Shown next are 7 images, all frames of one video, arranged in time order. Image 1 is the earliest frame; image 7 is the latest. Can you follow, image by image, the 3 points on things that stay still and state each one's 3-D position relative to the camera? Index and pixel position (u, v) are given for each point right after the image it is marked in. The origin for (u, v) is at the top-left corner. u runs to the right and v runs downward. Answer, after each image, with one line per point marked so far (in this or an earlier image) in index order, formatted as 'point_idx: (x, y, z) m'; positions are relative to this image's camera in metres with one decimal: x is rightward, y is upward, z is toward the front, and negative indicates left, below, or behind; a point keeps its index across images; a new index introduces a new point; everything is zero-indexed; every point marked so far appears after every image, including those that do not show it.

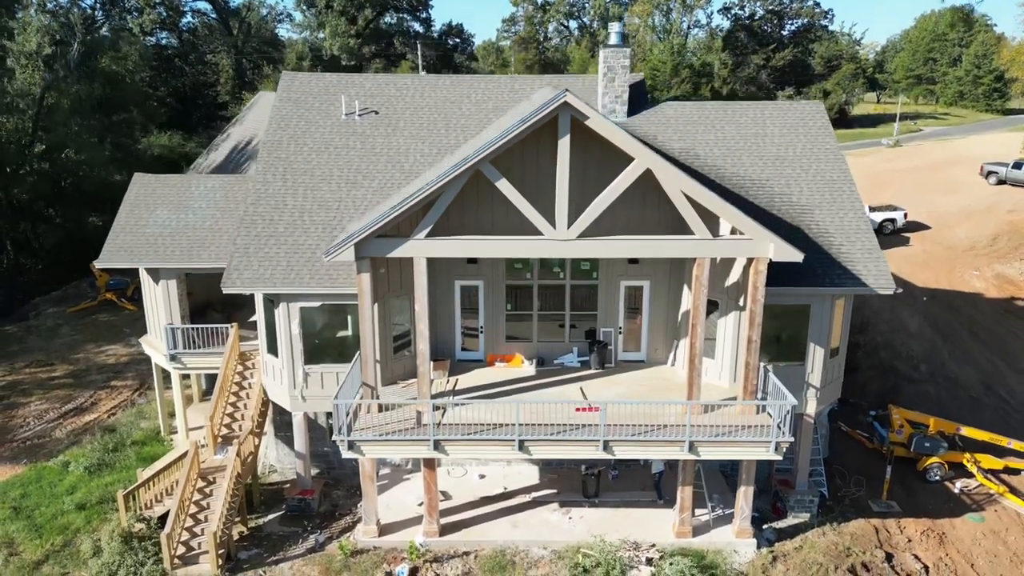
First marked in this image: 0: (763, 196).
0: (+5.1, +1.8, +15.2) m
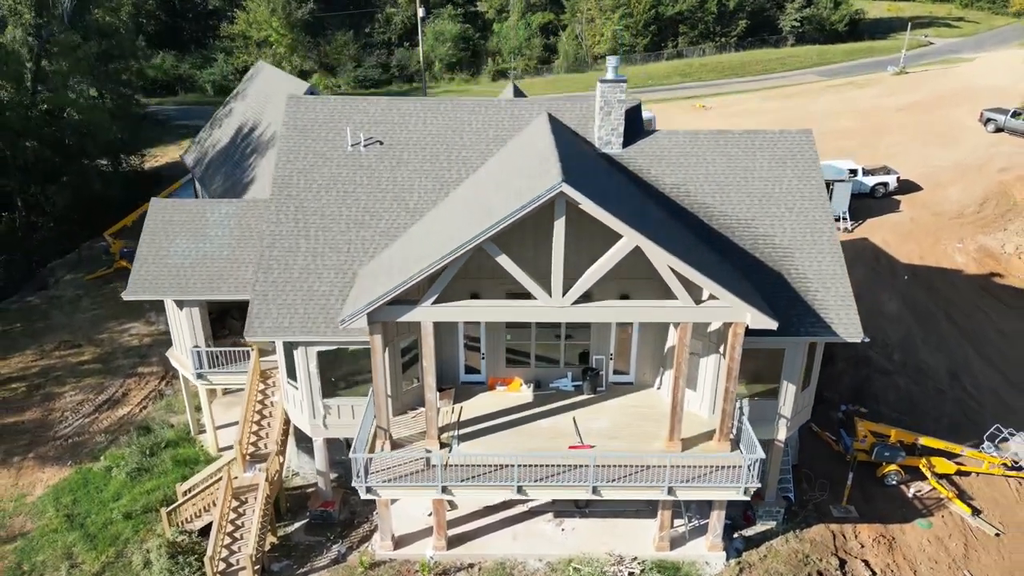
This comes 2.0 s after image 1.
0: (+5.1, +1.1, +16.1) m
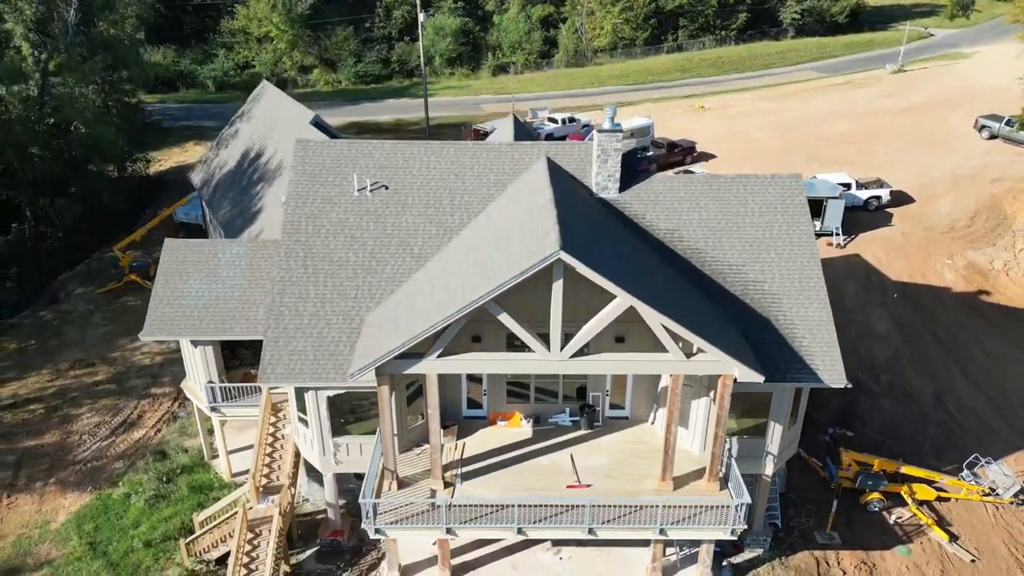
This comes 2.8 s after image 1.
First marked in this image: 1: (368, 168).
0: (+5.1, +0.1, +16.8) m
1: (-3.5, +2.9, +18.4) m
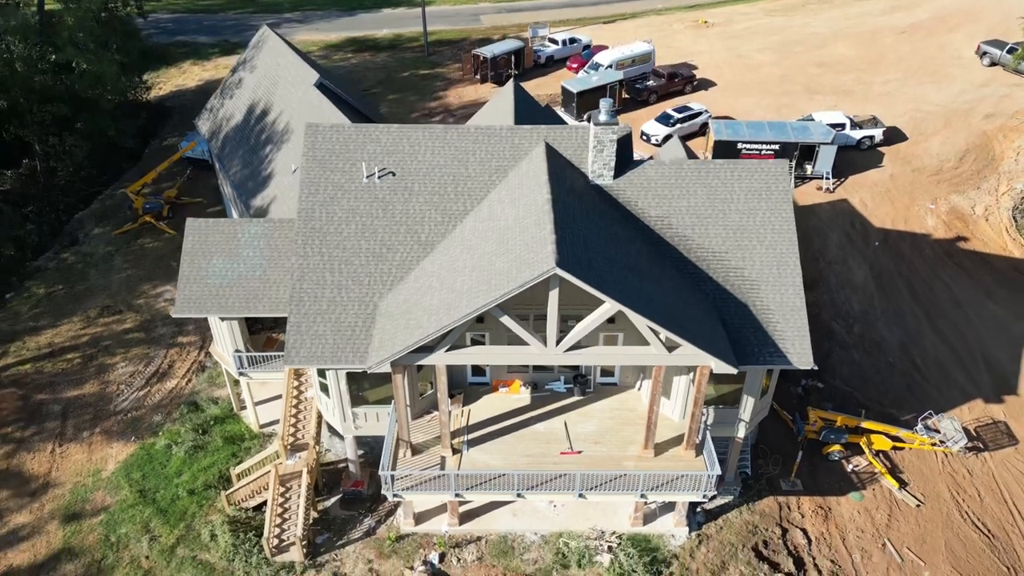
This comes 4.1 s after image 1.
0: (+5.1, +0.4, +18.3) m
1: (-3.5, +3.4, +19.4) m
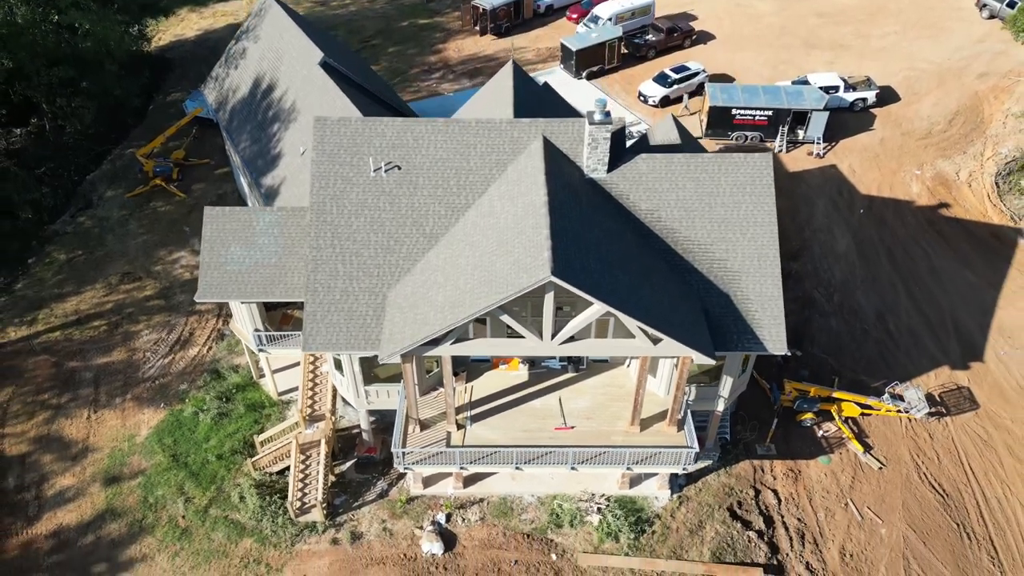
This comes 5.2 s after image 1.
0: (+5.1, +0.7, +19.6) m
1: (-3.5, +3.8, +20.4) m
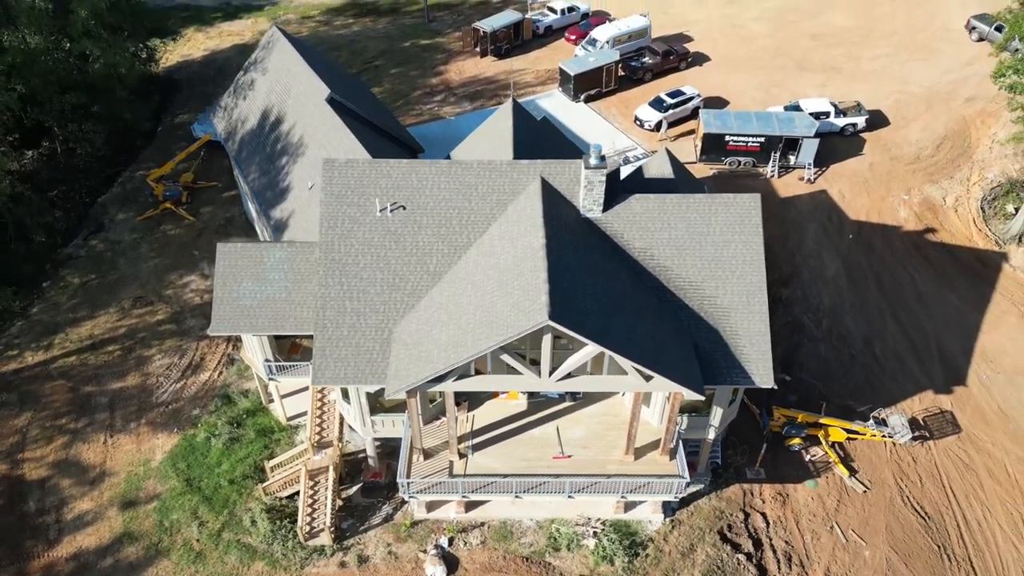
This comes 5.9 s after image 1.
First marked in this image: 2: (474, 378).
0: (+5.0, -0.3, +20.6) m
1: (-3.5, +2.8, +21.4) m
2: (-1.0, -2.3, +18.8) m
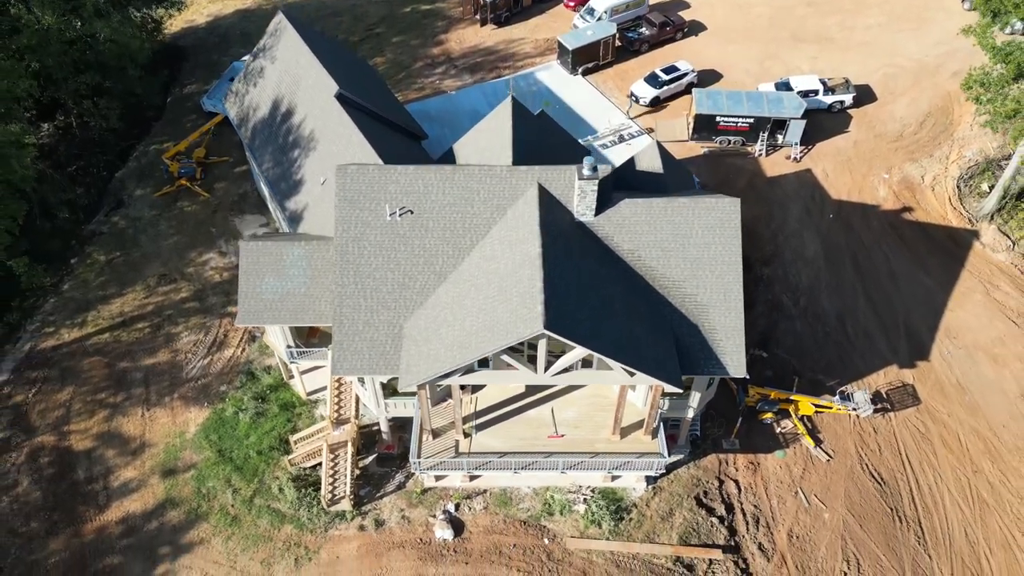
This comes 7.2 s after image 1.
0: (+5.0, -0.3, +22.7) m
1: (-3.6, +2.9, +23.2) m
2: (-1.0, -2.4, +21.1) m
